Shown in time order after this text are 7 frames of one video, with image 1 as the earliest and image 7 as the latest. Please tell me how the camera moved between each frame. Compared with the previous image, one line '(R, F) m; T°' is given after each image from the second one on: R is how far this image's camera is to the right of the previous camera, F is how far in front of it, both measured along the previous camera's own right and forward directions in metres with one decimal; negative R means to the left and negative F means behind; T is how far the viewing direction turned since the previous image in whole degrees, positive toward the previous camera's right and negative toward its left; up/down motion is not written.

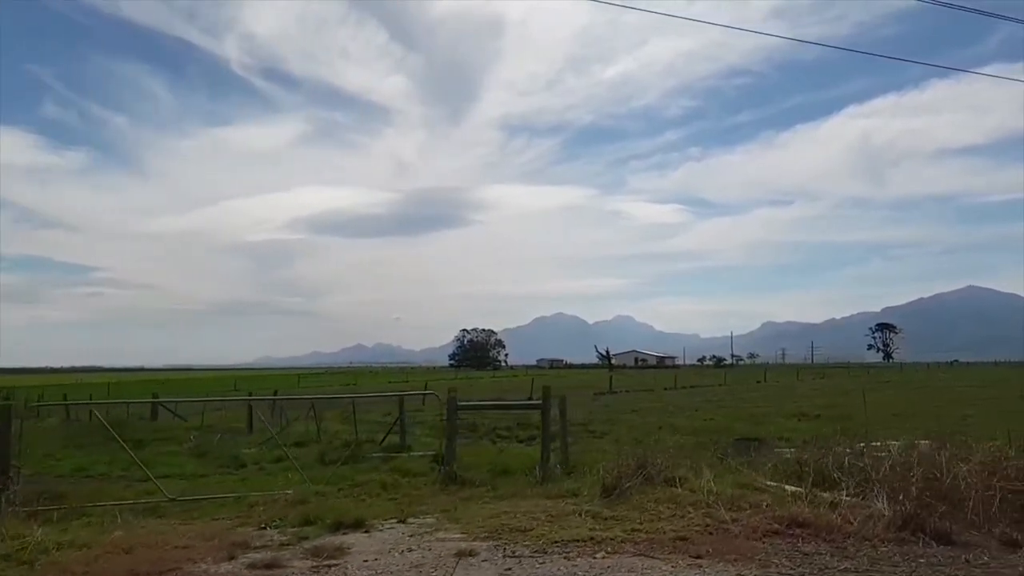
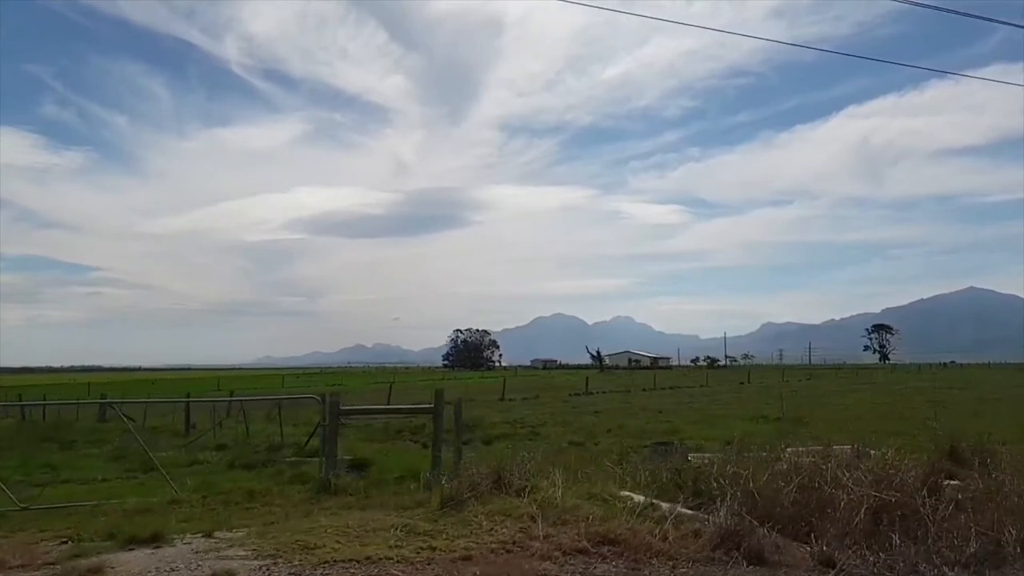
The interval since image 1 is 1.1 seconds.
(+1.4, +0.5) m; 0°
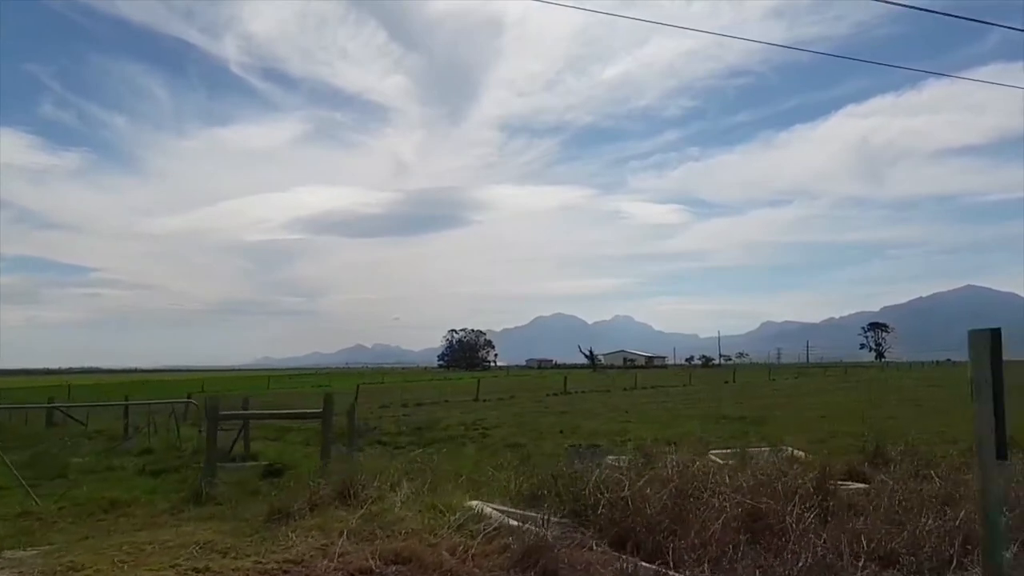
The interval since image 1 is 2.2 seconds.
(+1.3, +0.5) m; 0°
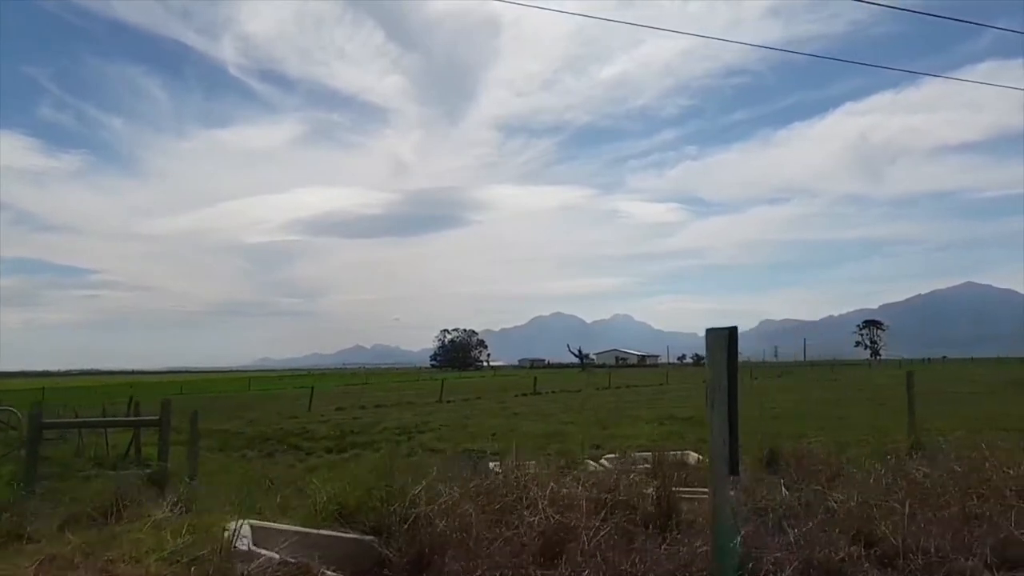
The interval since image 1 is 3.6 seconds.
(+1.7, +0.6) m; 0°
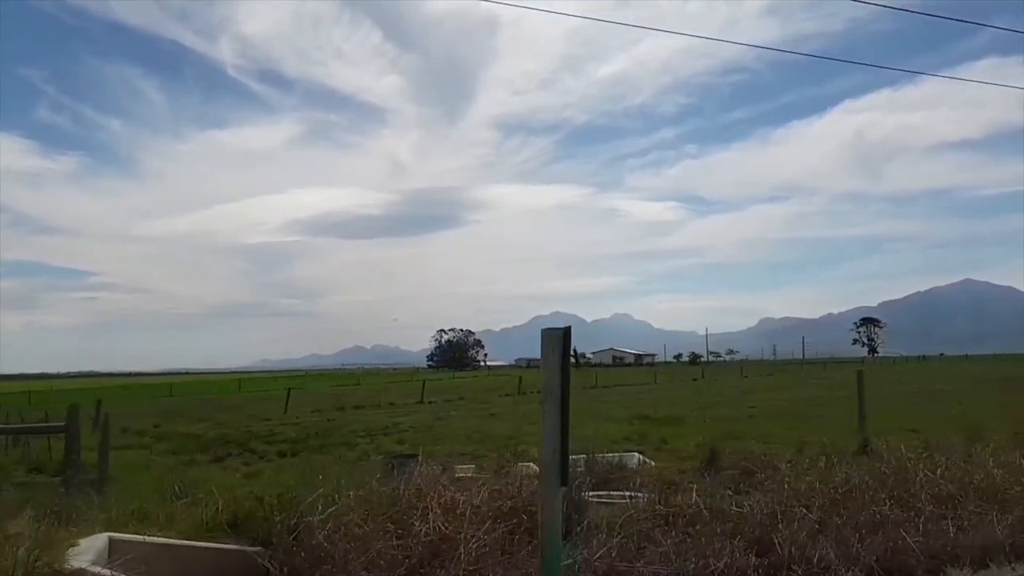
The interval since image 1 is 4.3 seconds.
(+0.9, +0.3) m; 0°
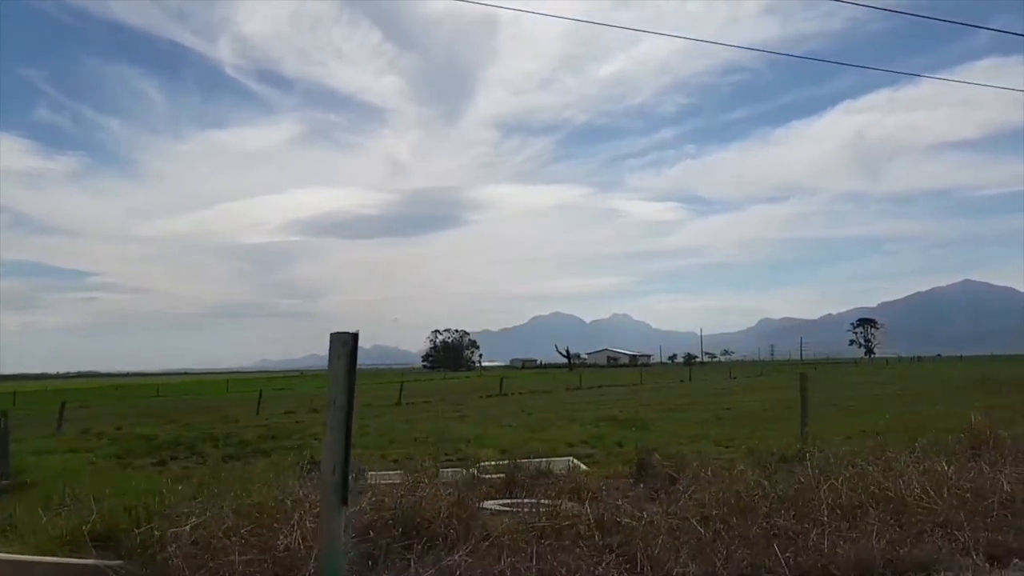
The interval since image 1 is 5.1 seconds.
(+1.0, +0.3) m; 0°
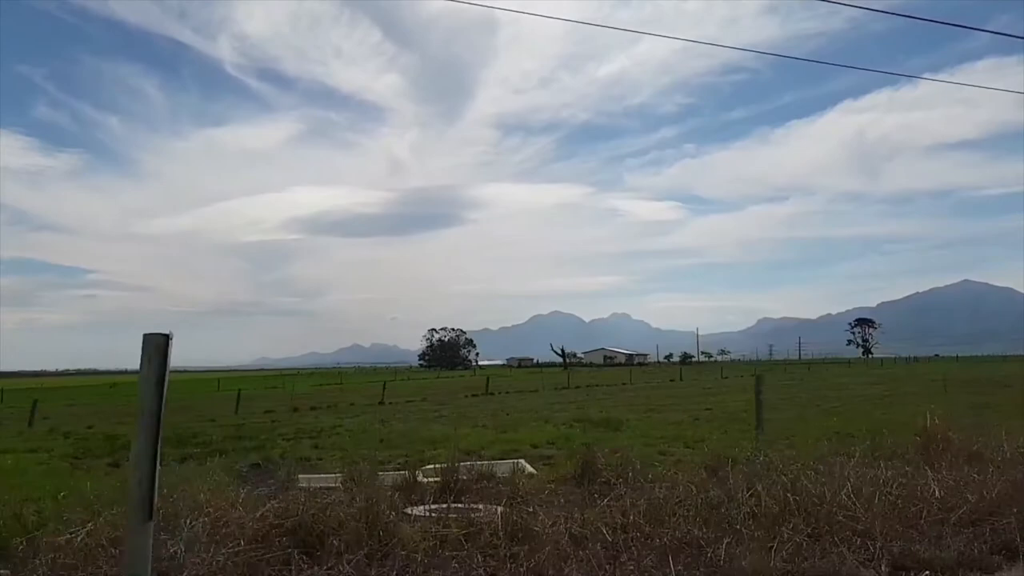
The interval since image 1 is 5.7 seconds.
(+0.7, +0.3) m; 0°
